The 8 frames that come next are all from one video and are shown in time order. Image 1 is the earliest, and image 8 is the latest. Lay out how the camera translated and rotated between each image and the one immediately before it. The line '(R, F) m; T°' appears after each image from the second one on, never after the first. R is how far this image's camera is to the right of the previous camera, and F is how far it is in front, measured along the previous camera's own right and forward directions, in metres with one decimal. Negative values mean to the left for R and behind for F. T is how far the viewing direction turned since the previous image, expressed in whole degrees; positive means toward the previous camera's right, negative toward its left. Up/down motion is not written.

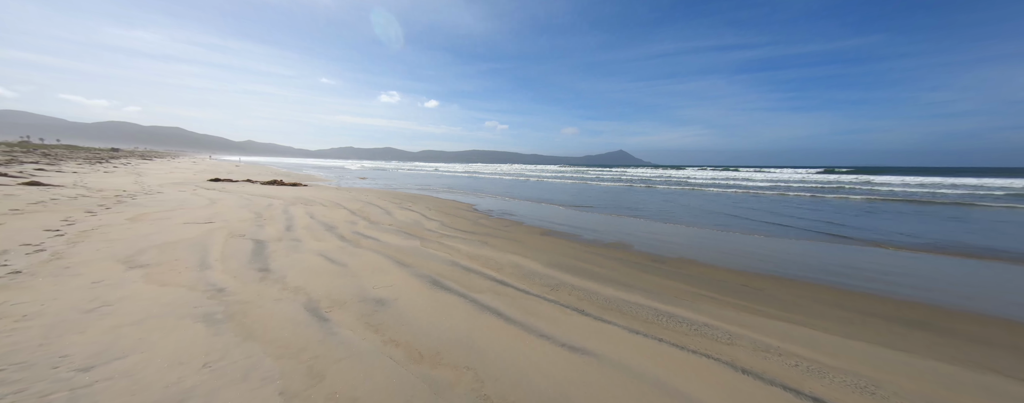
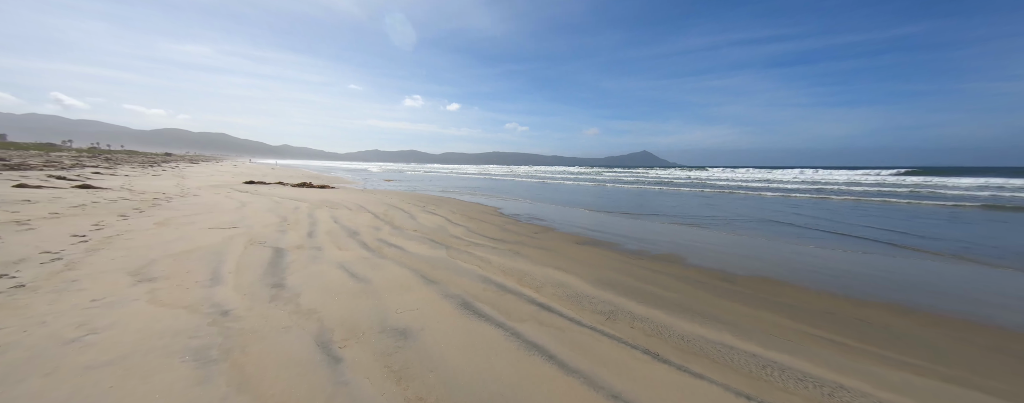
(-0.2, +0.5) m; -4°
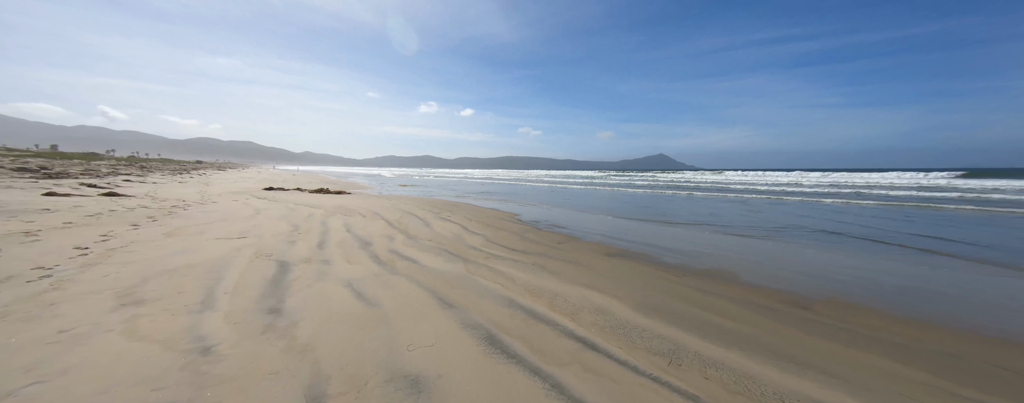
(-0.2, +0.4) m; -3°
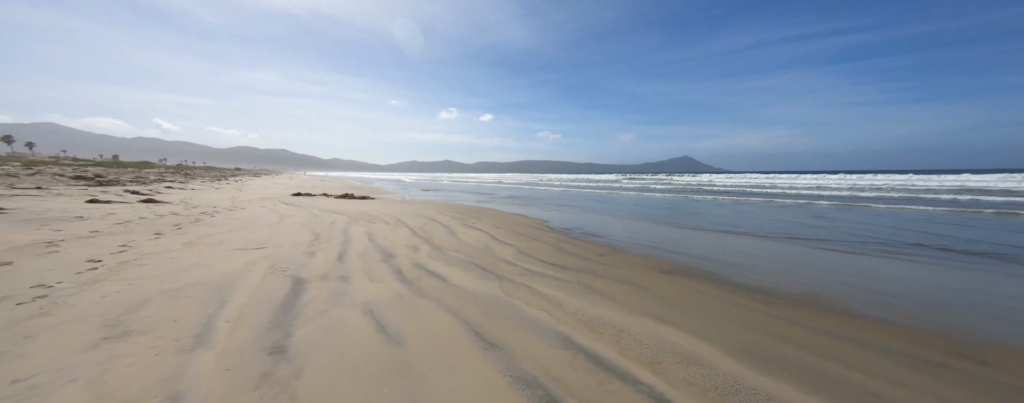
(-0.3, +0.5) m; -4°
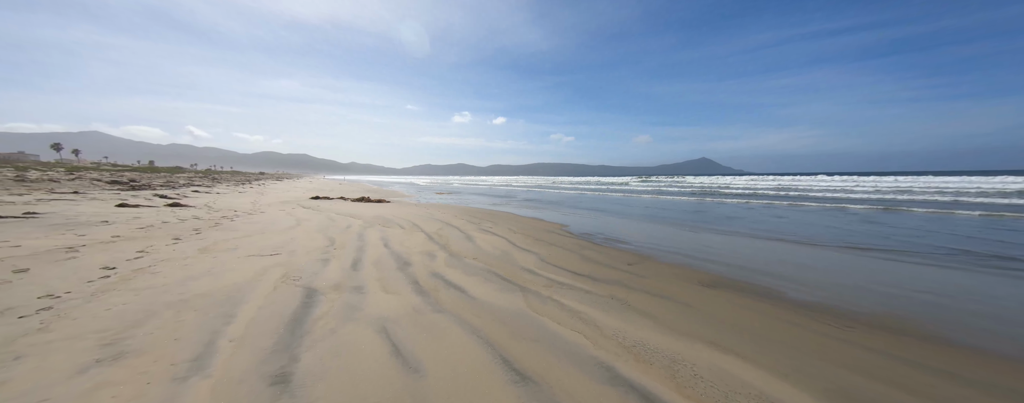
(-0.1, +0.3) m; -3°
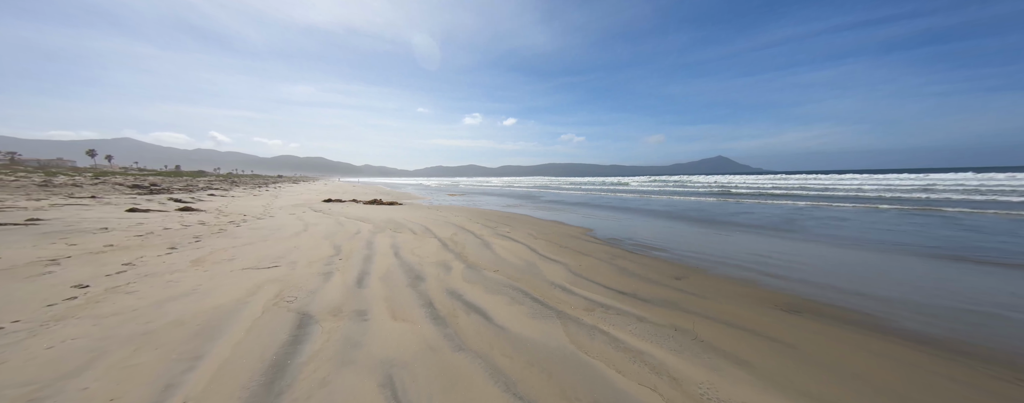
(-0.2, +0.6) m; -2°
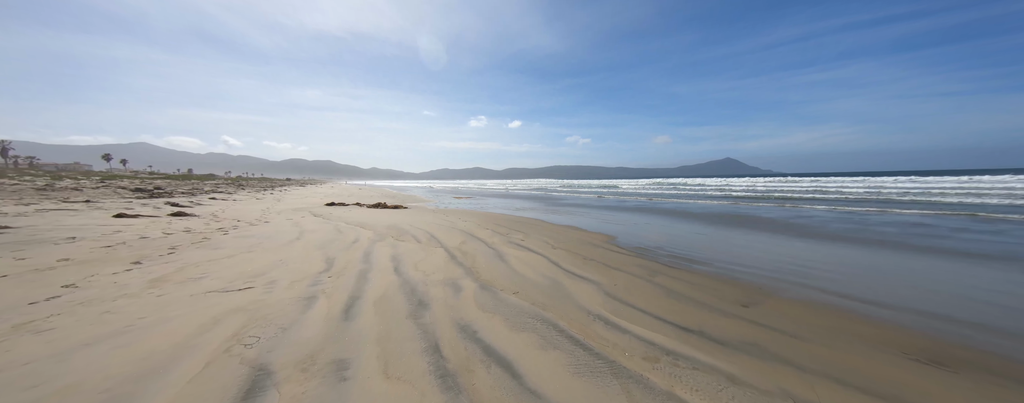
(-0.2, +0.7) m; -1°
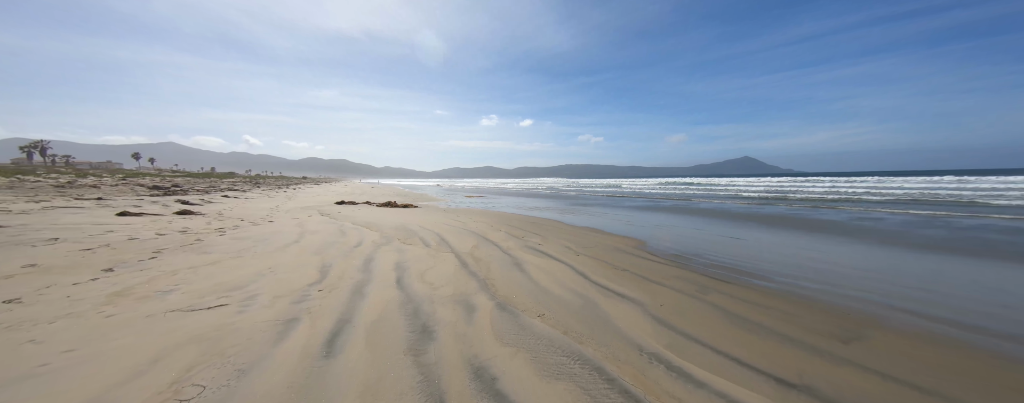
(-0.1, +0.6) m; -2°
